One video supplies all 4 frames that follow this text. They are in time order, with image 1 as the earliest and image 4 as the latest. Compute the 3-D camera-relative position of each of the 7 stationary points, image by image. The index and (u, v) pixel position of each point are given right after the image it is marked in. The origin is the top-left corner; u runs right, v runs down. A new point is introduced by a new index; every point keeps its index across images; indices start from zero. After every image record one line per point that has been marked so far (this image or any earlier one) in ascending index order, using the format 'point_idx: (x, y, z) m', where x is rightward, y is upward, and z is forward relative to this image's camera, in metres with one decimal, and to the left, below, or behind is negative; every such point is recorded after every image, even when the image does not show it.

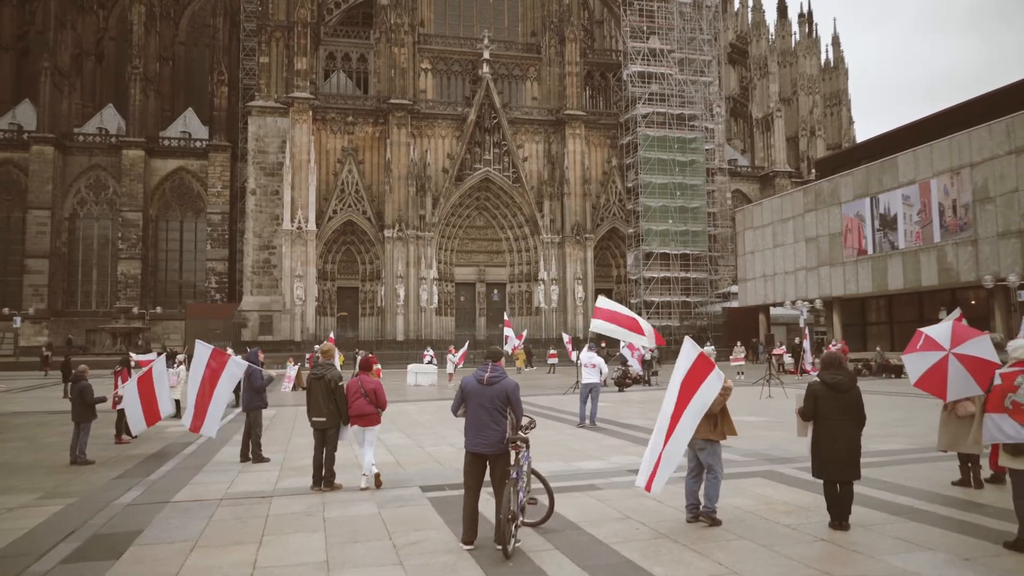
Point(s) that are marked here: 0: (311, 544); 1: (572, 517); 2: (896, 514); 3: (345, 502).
0: (-1.5, -1.9, +5.5) m
1: (+0.5, -1.9, +6.0) m
2: (+3.0, -1.8, +5.7) m
3: (-1.6, -2.1, +6.9) m
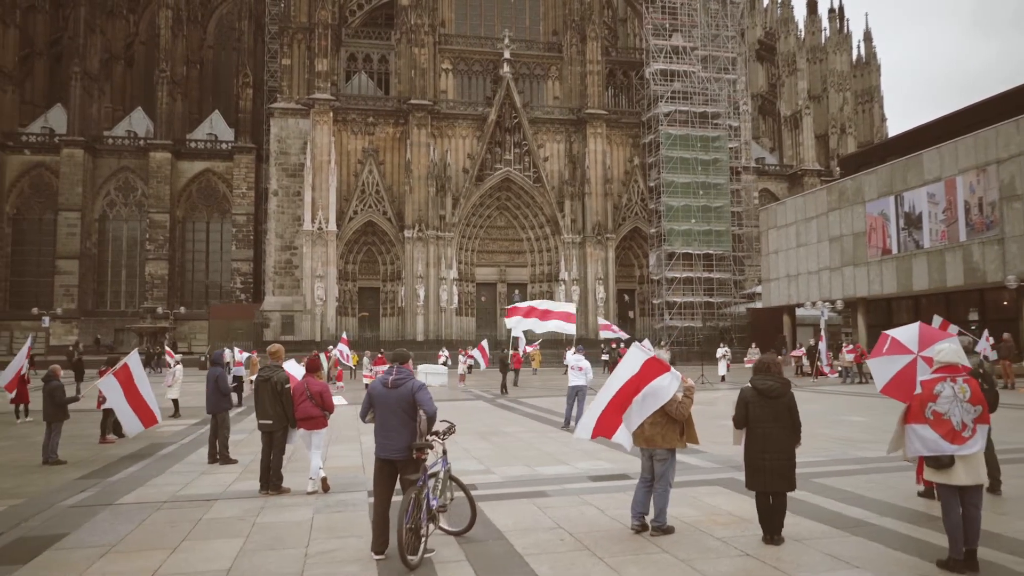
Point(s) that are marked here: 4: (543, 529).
0: (-2.1, -1.9, +5.3) m
1: (-0.1, -1.9, +5.7) m
2: (+2.4, -1.8, +5.4) m
3: (-2.2, -2.1, +6.8) m
4: (+0.2, -1.9, +5.6) m
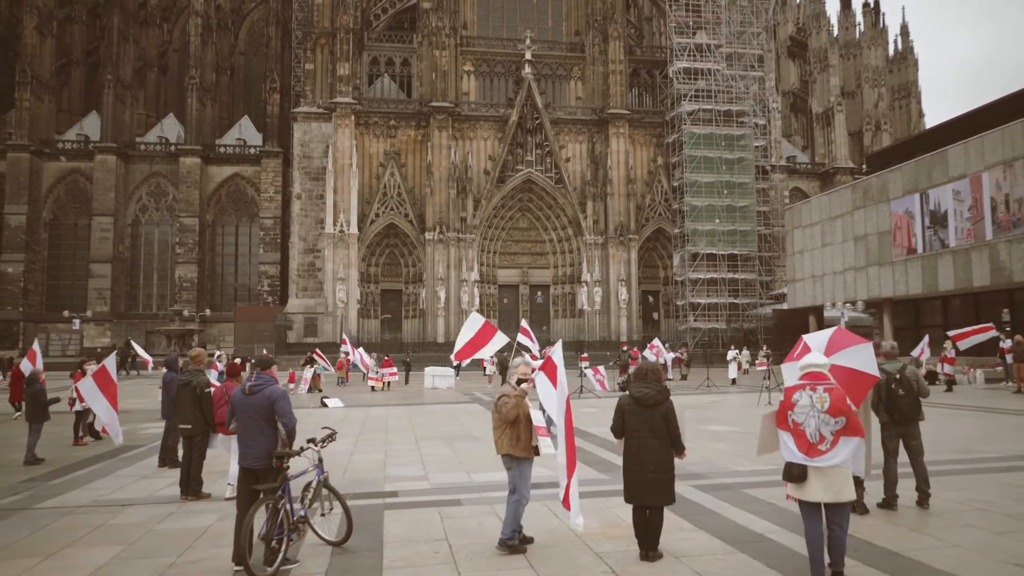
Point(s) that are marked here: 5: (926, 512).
0: (-3.0, -2.0, +5.3) m
1: (-1.0, -1.9, +5.6) m
2: (+1.6, -1.8, +5.1) m
3: (-3.0, -2.1, +6.7) m
4: (-0.6, -1.9, +5.4) m
5: (+3.4, -1.8, +5.8) m
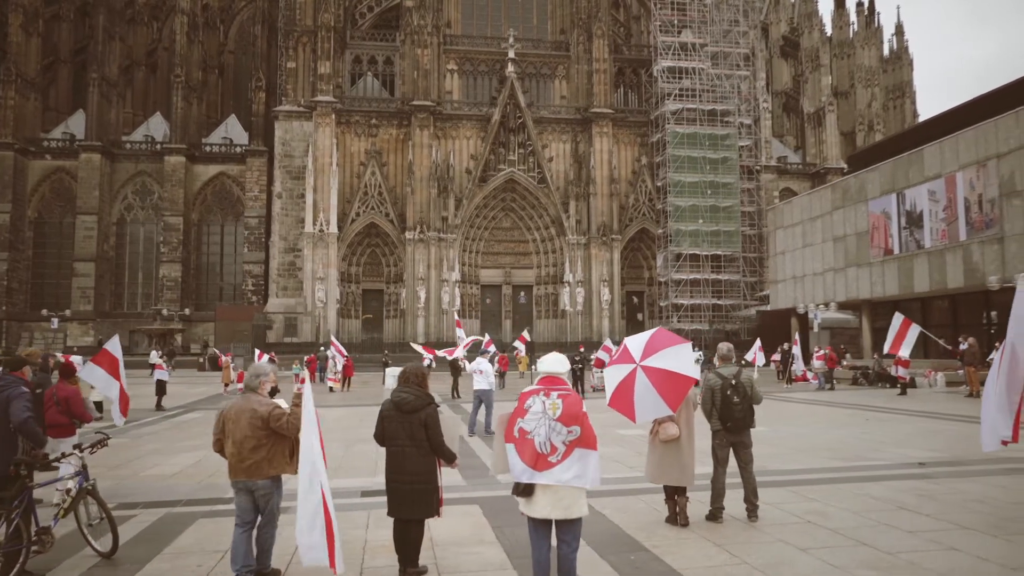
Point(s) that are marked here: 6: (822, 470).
0: (-4.5, -1.9, +4.9) m
1: (-2.5, -1.9, +5.2) m
2: (0.0, -1.8, +4.8) m
3: (-4.5, -2.1, +6.4) m
4: (-2.2, -1.9, +5.1) m
5: (+1.8, -1.8, +5.5) m
6: (+3.4, -2.0, +8.0) m
